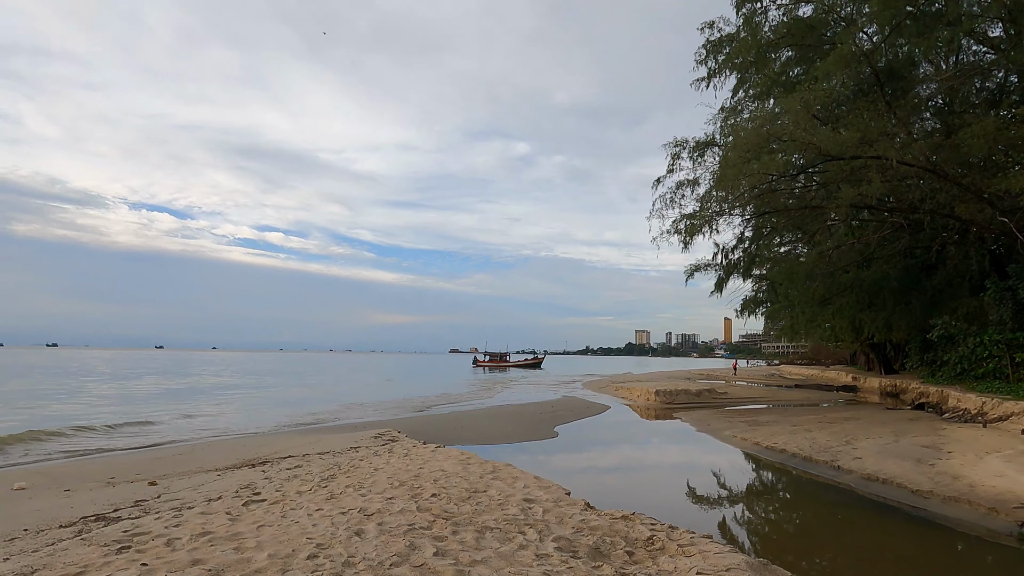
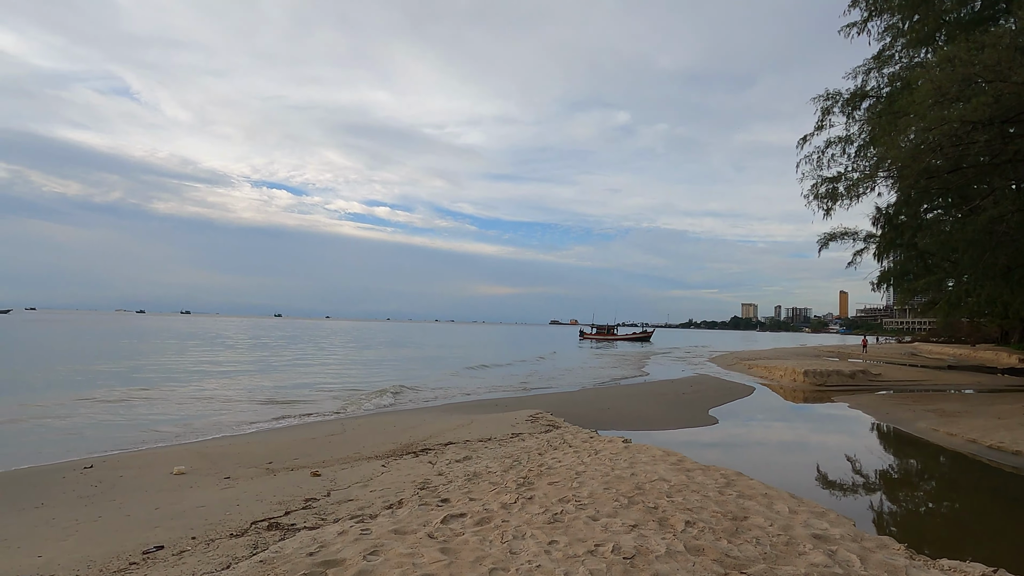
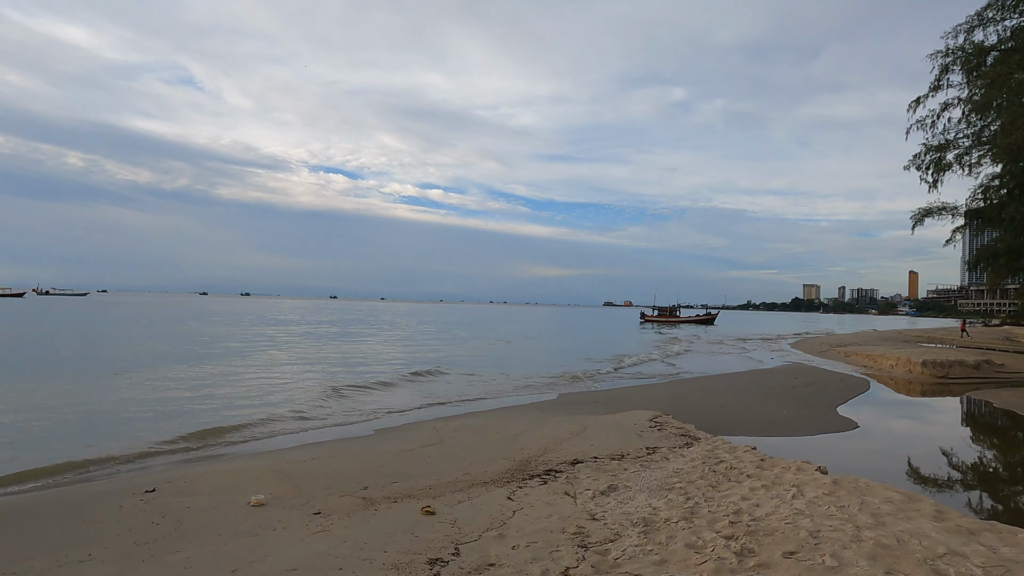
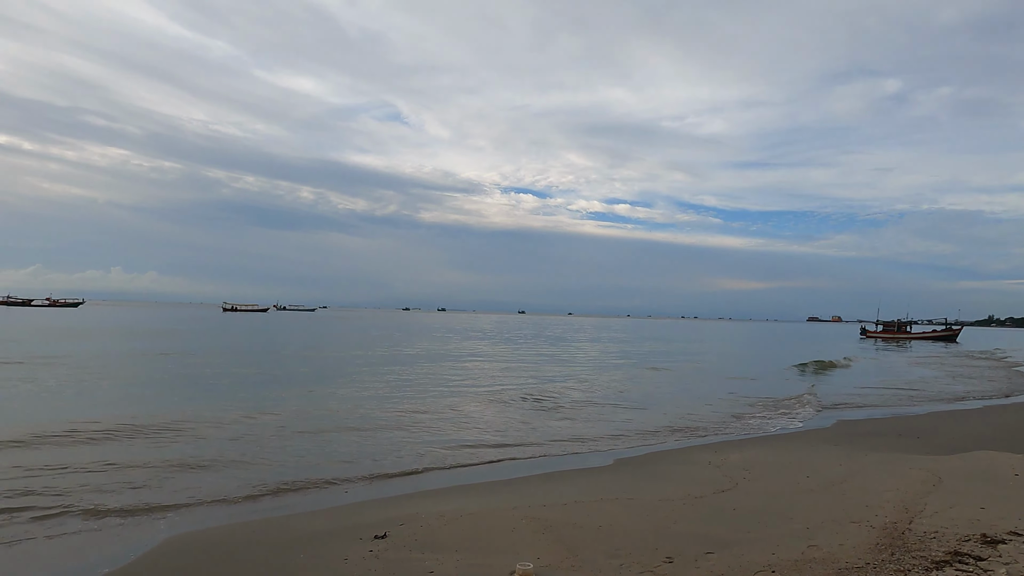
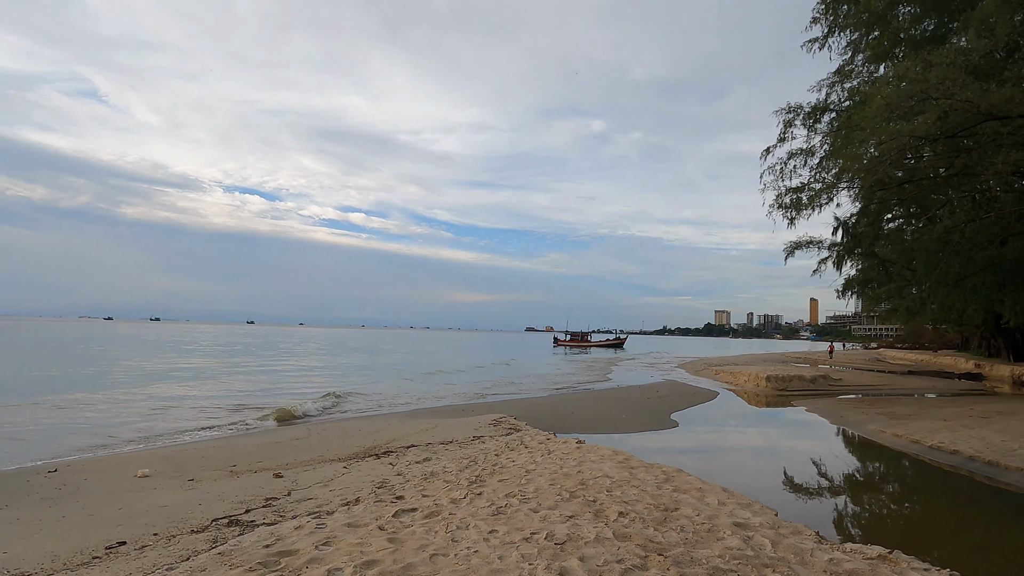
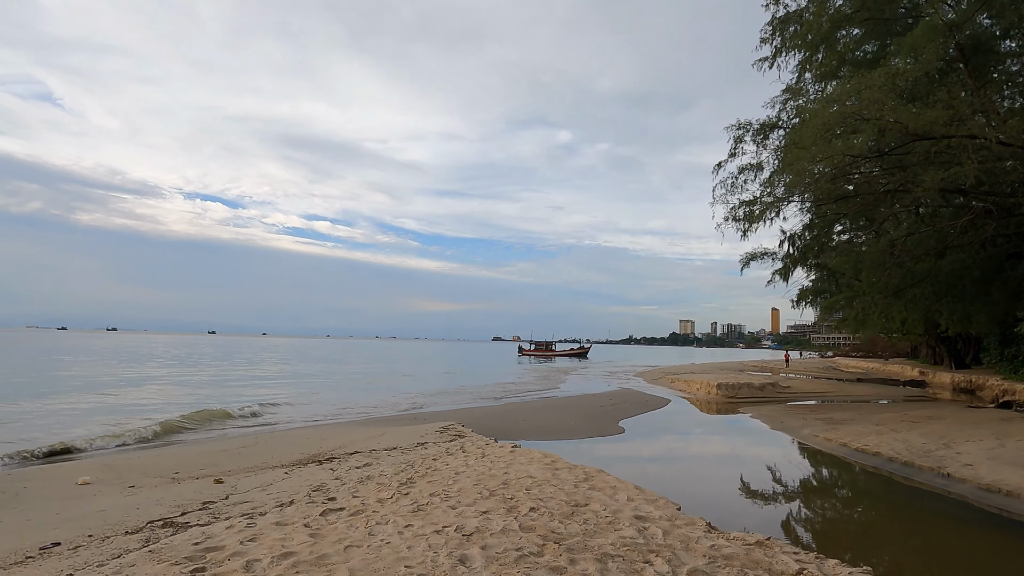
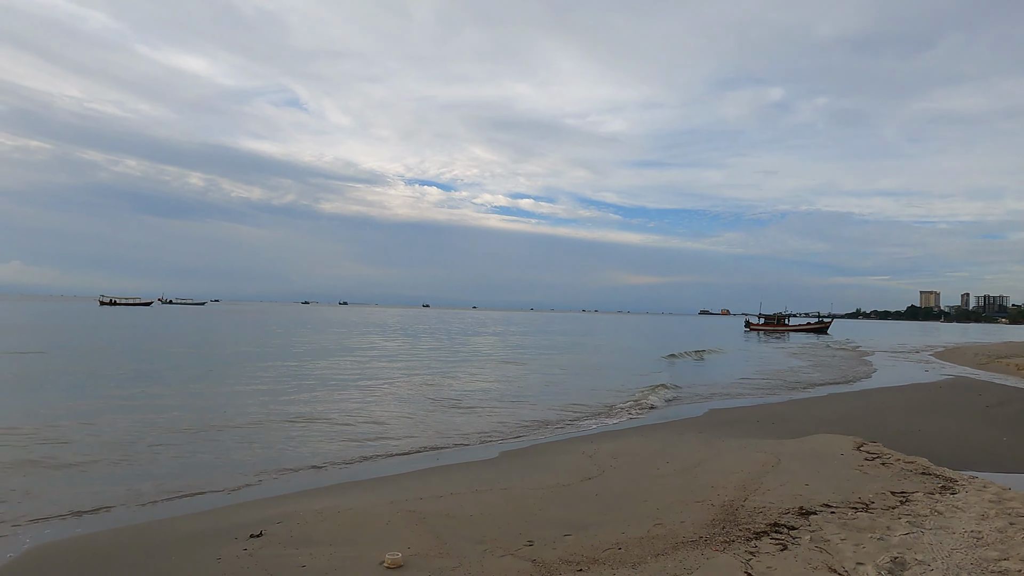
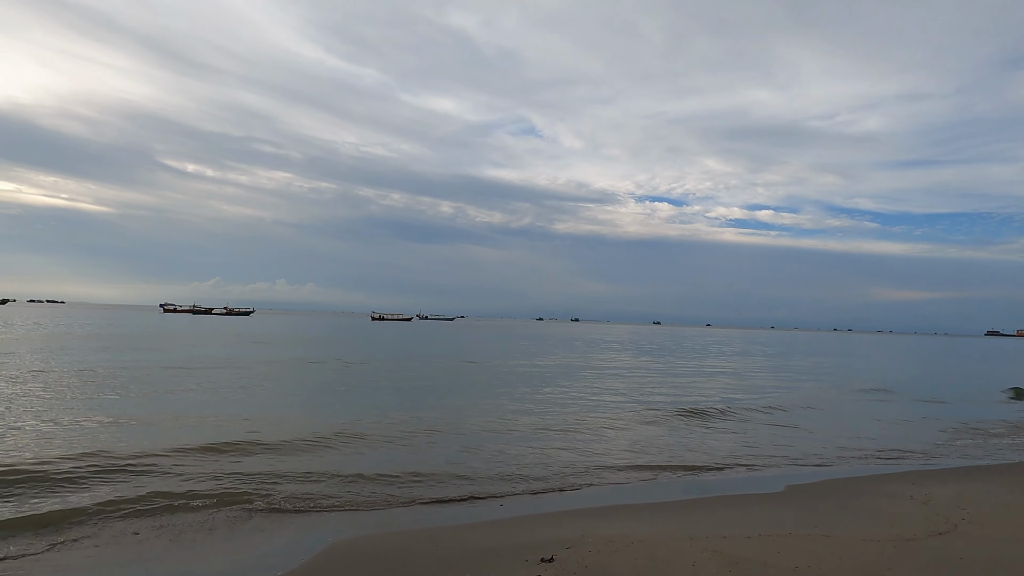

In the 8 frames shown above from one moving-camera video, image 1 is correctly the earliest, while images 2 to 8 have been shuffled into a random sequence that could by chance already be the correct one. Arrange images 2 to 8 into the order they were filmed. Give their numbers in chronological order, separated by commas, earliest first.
6, 5, 2, 3, 7, 4, 8
